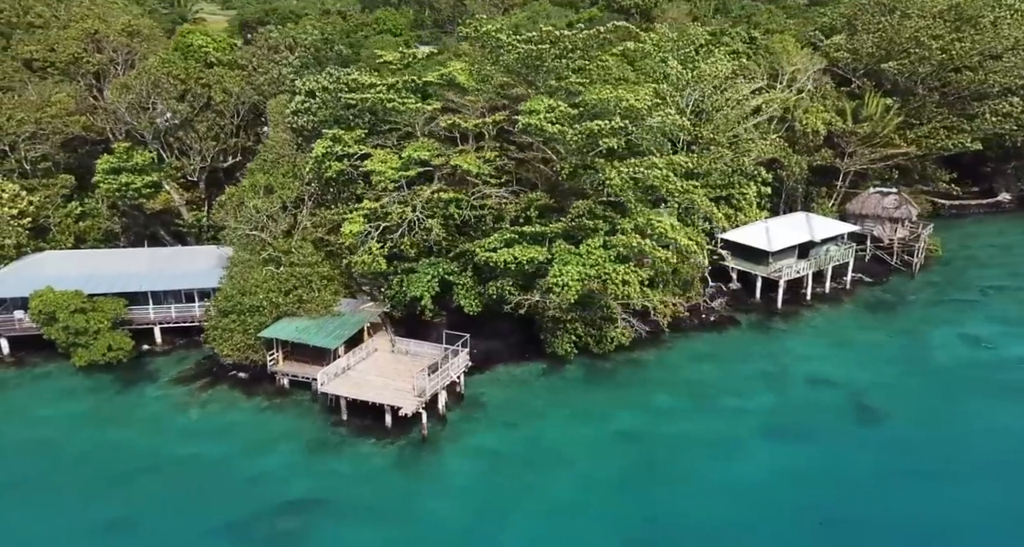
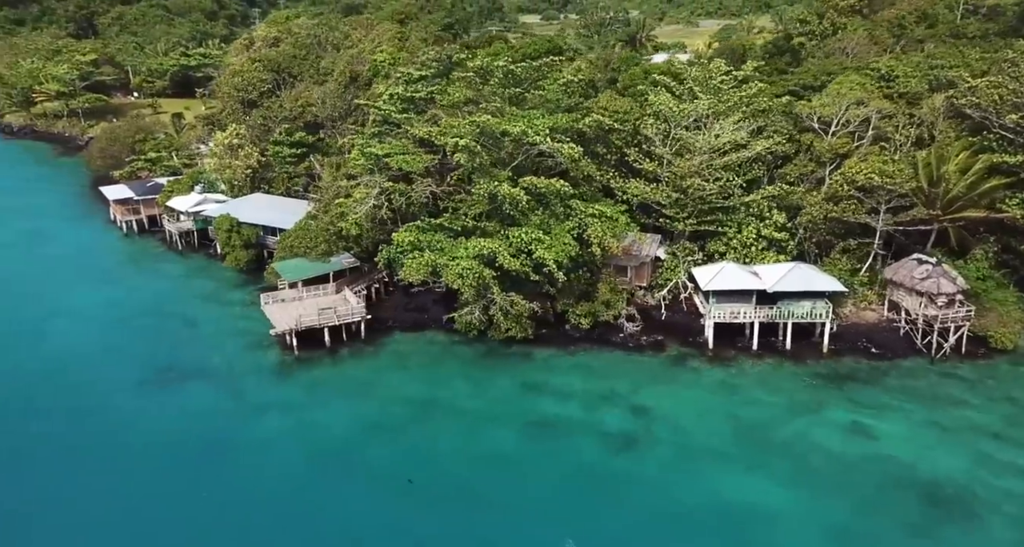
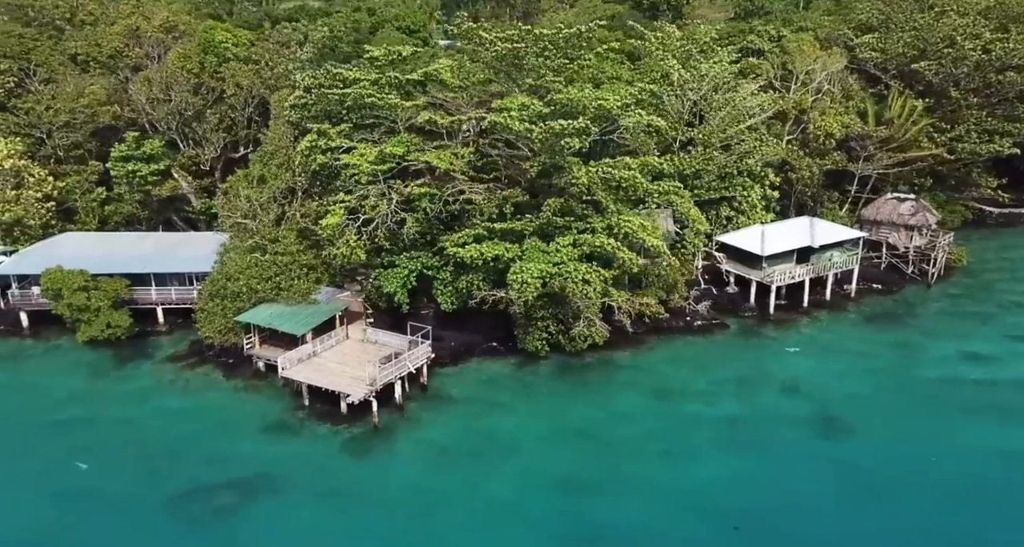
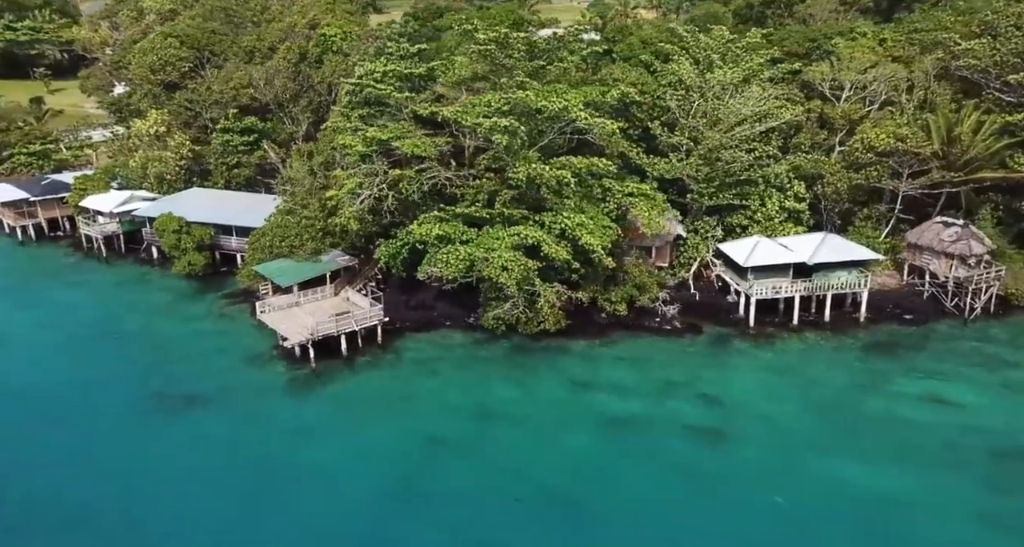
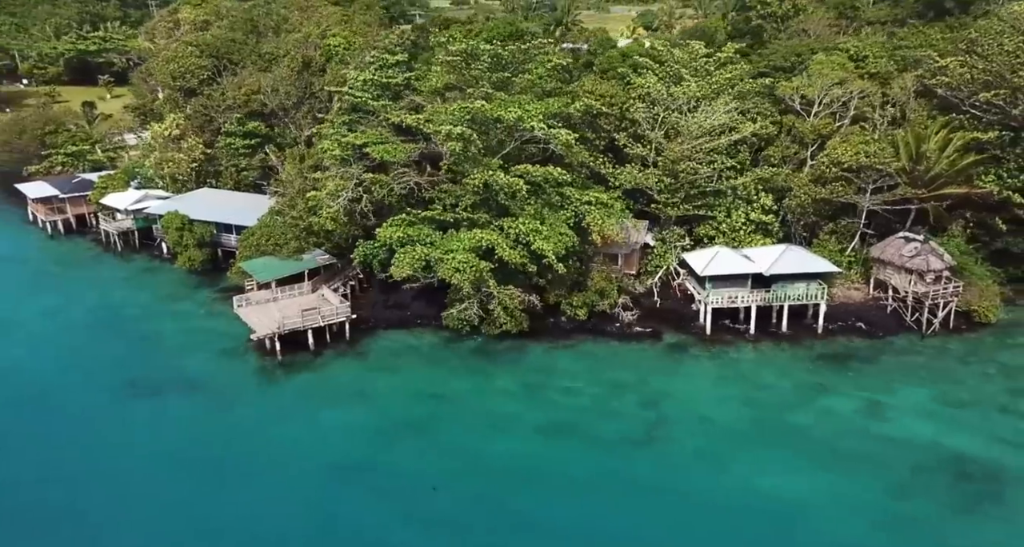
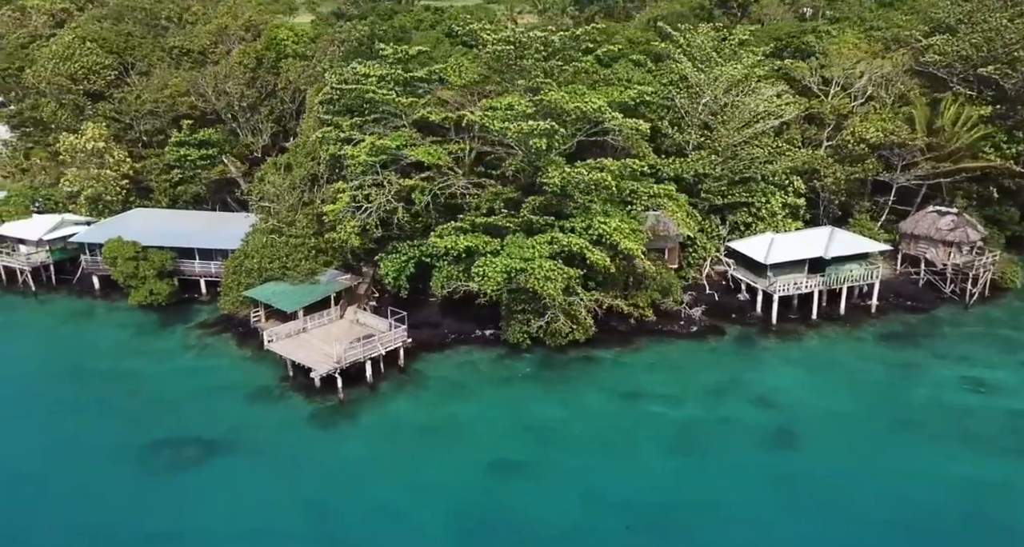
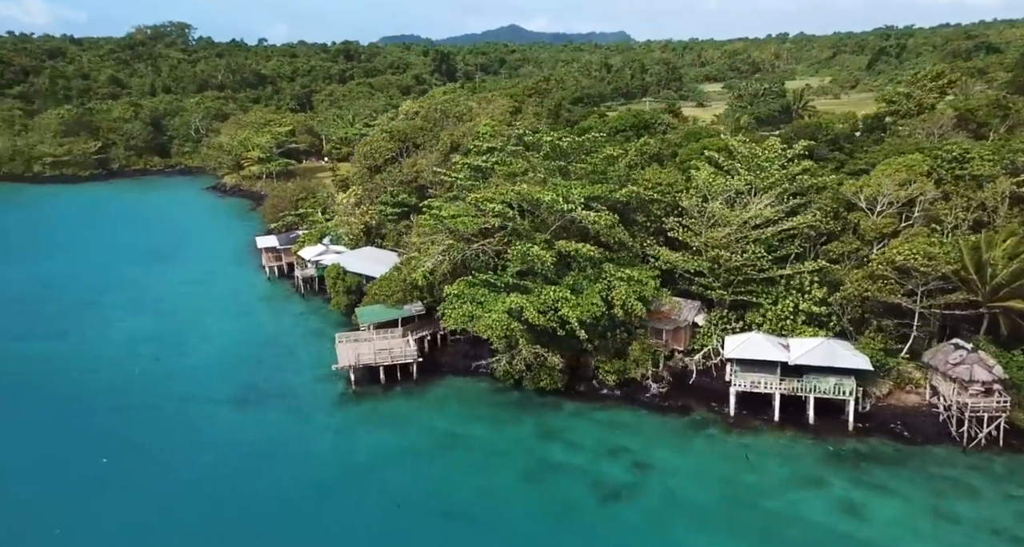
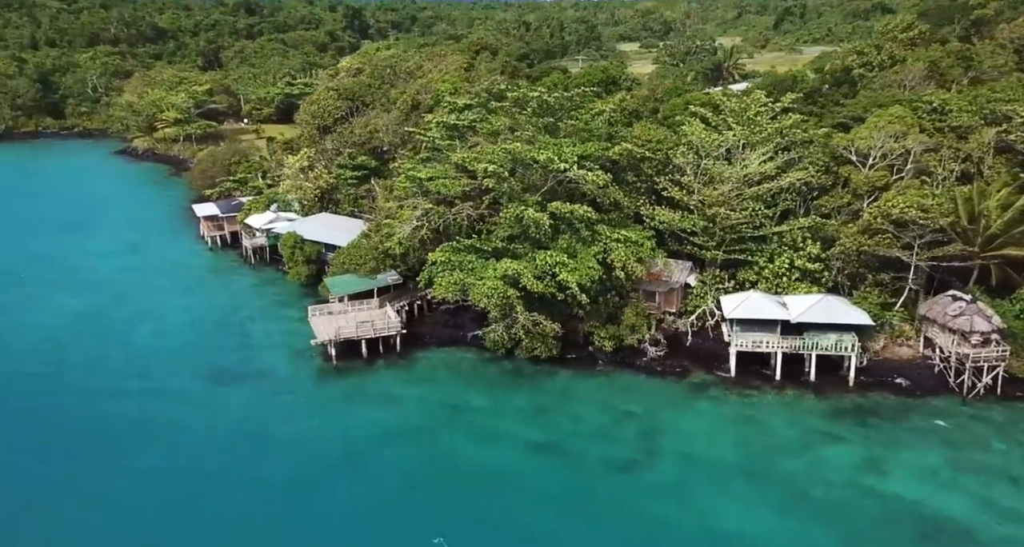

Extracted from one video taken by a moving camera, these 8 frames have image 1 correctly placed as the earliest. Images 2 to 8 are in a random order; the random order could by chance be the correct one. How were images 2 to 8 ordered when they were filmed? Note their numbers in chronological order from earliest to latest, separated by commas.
3, 6, 4, 5, 2, 8, 7
